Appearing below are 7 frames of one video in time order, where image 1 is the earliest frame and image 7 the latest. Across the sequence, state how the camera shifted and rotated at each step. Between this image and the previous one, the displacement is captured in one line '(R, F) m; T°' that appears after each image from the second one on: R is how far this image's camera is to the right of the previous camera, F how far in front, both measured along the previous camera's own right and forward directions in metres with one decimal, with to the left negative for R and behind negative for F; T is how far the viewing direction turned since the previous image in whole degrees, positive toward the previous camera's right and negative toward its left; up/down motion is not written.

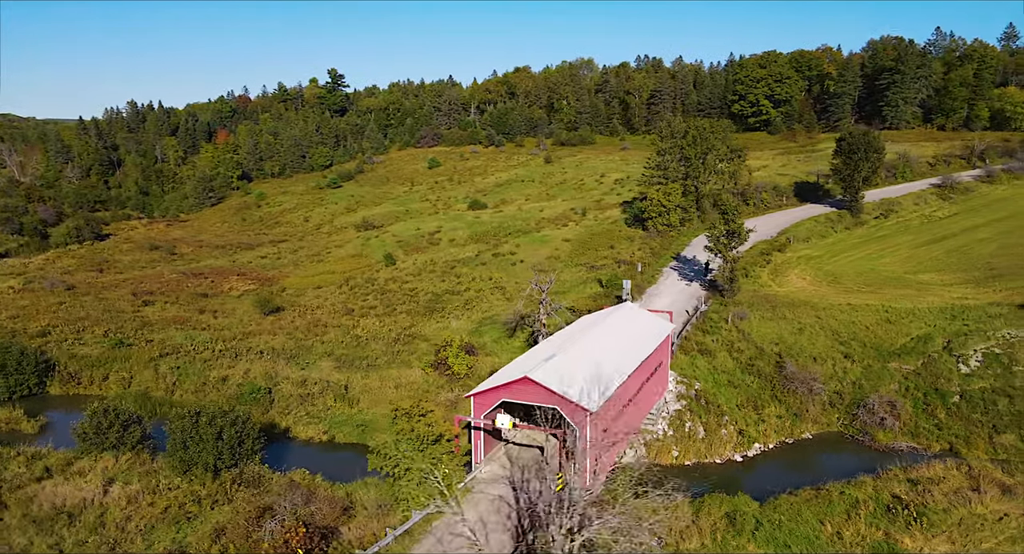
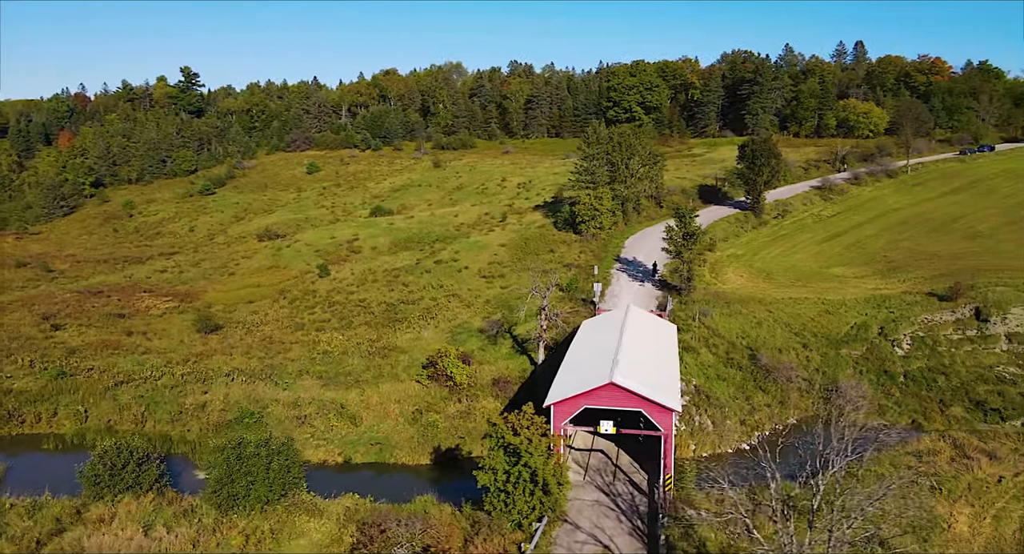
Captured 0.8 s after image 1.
(-5.6, +0.4) m; +11°
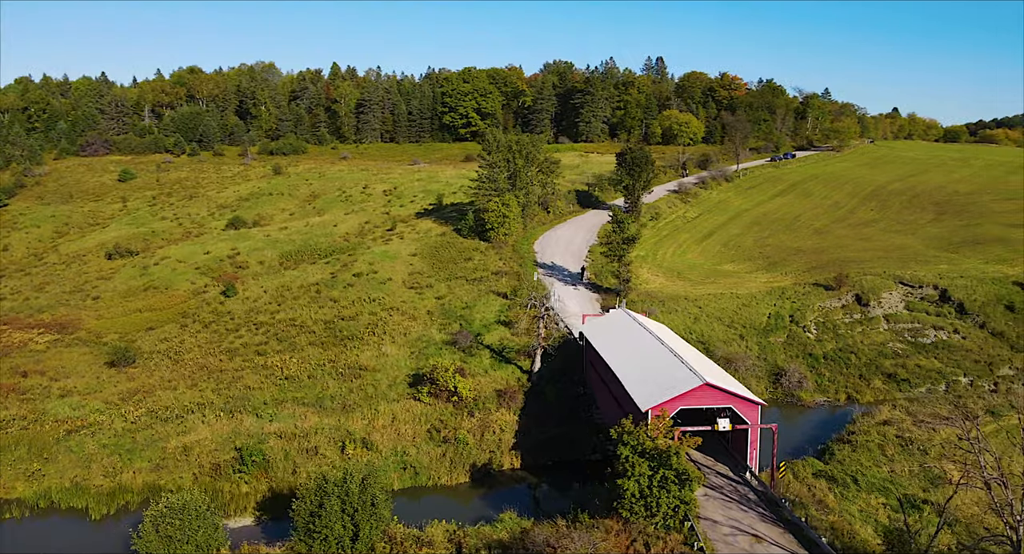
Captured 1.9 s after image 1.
(-7.6, +0.9) m; +16°
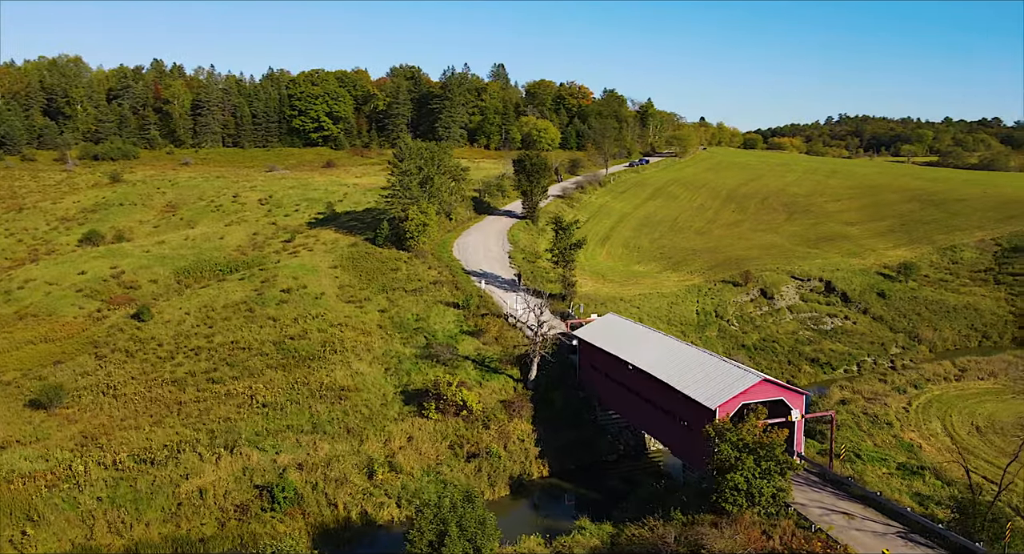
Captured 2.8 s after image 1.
(-6.9, +0.7) m; +14°
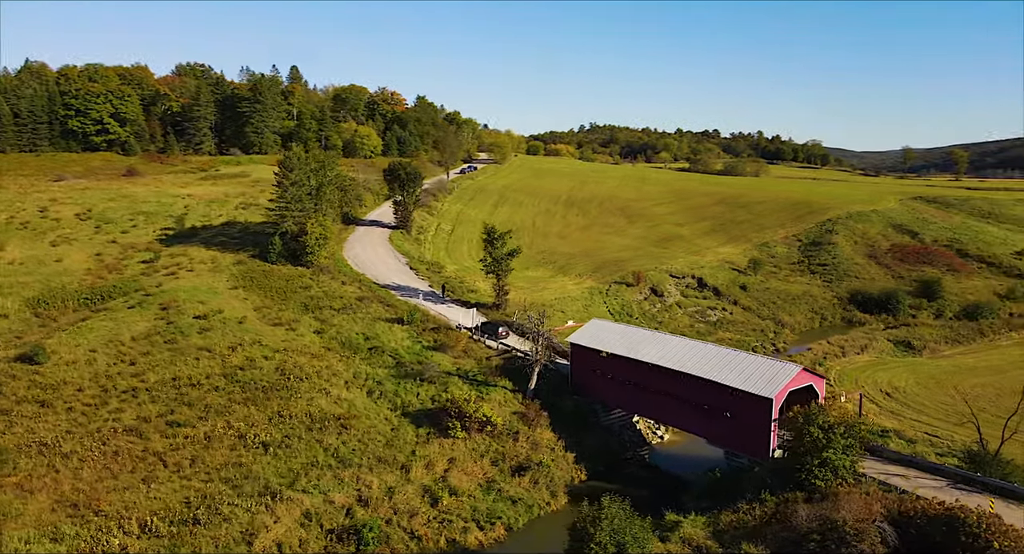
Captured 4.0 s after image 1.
(-9.2, +1.1) m; +18°
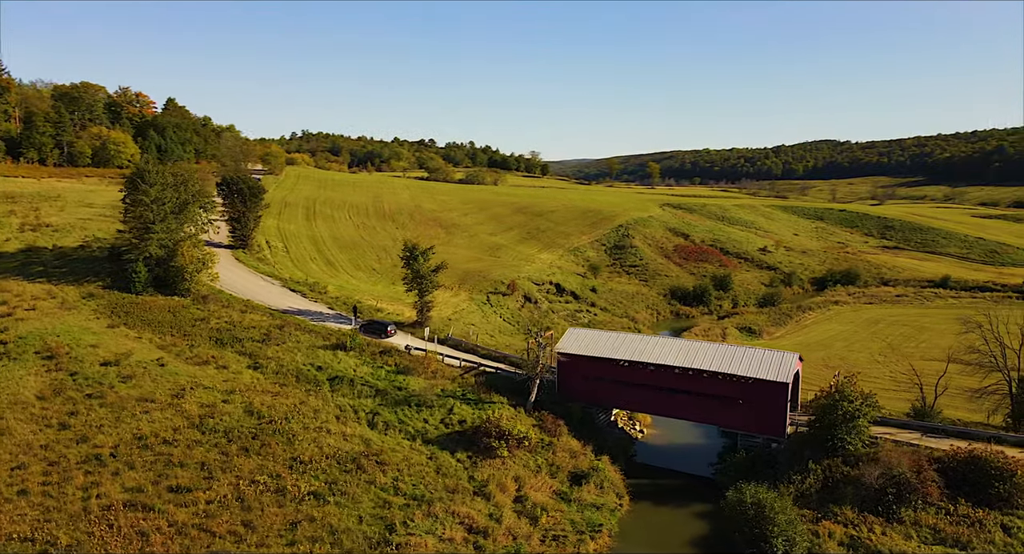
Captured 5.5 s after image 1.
(-11.5, +1.7) m; +22°
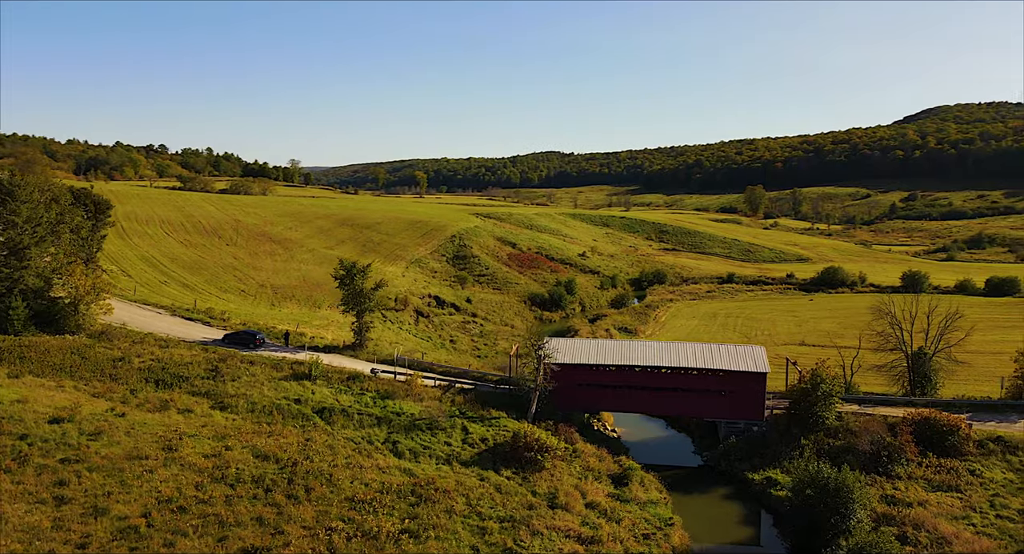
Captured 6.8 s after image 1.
(-10.5, +1.3) m; +20°
